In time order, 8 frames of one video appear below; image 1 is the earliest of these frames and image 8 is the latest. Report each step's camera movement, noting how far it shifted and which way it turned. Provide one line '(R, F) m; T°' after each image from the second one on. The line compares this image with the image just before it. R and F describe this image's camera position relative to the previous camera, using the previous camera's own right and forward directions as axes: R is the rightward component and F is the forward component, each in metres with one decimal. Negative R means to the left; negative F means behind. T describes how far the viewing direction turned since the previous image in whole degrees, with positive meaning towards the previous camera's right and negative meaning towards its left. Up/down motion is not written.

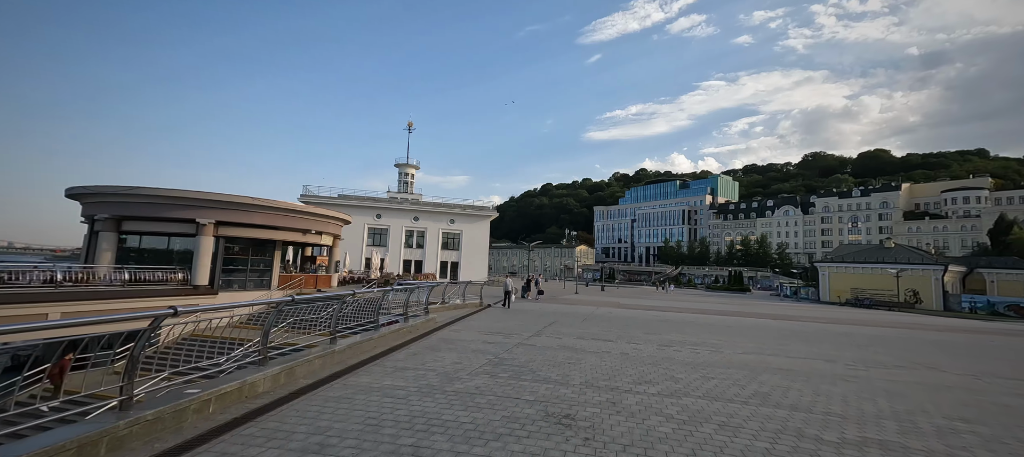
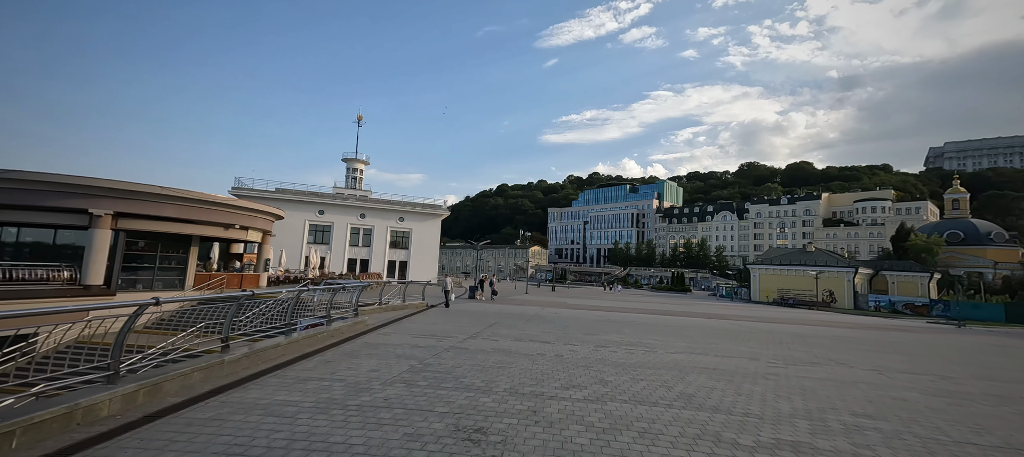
(+0.2, +0.2) m; +6°
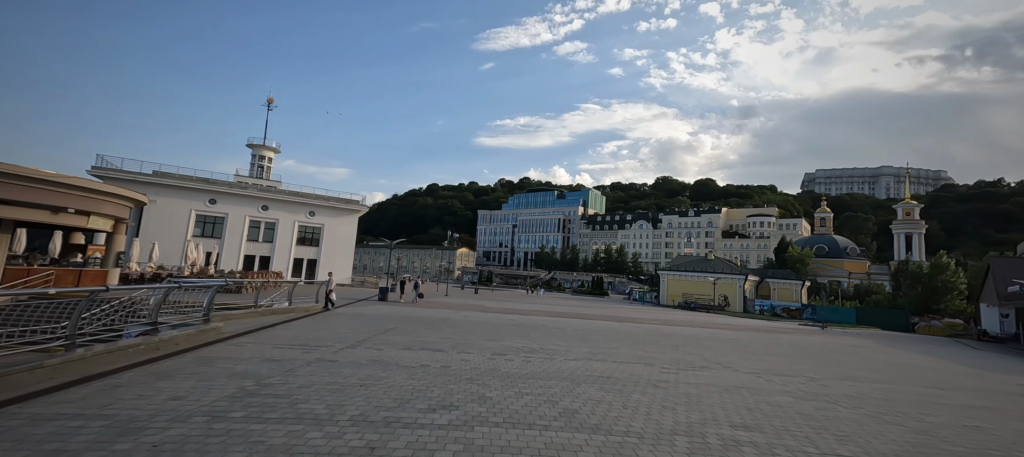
(+0.5, +0.6) m; +10°
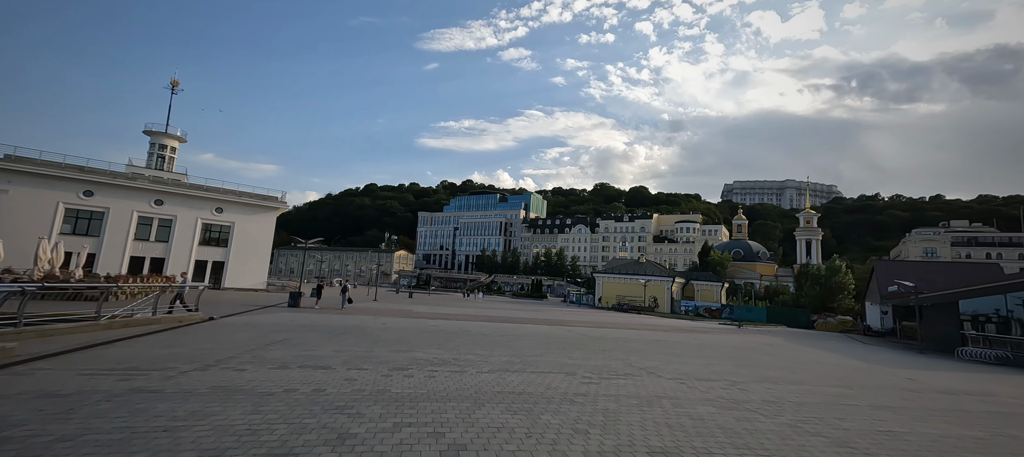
(+0.6, +0.9) m; +8°
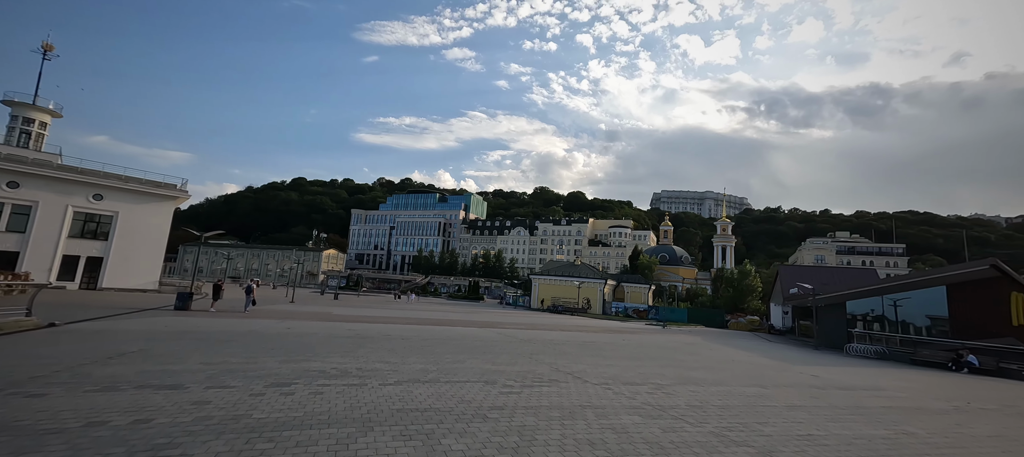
(+0.4, +0.9) m; +8°
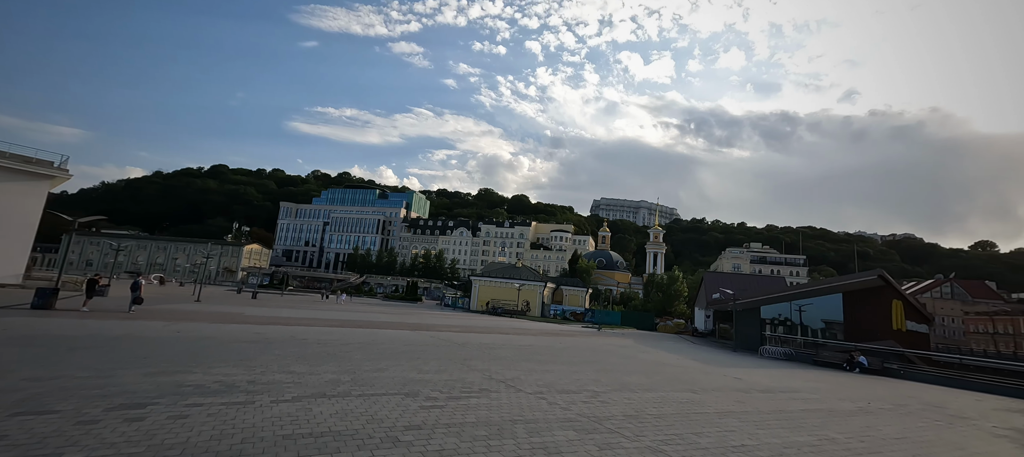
(+0.2, +0.8) m; +7°
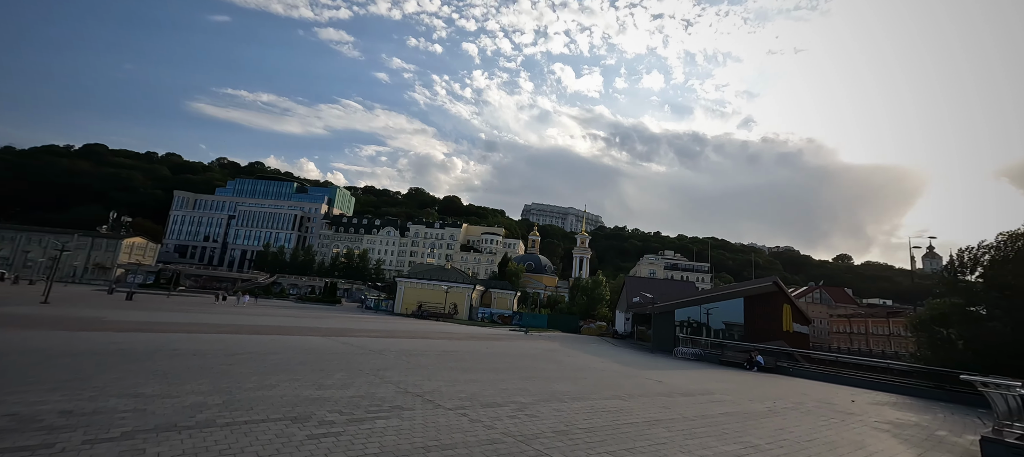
(+0.2, +1.0) m; +9°
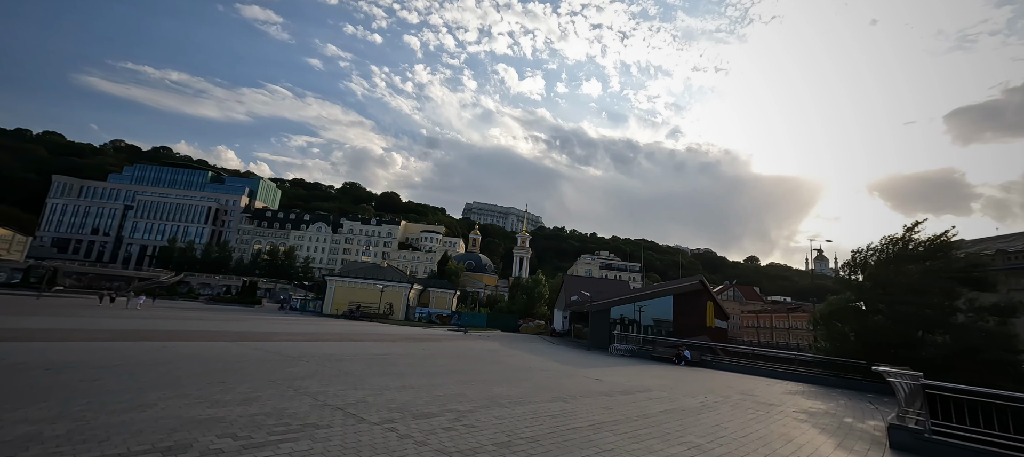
(+0.1, +0.9) m; +7°
